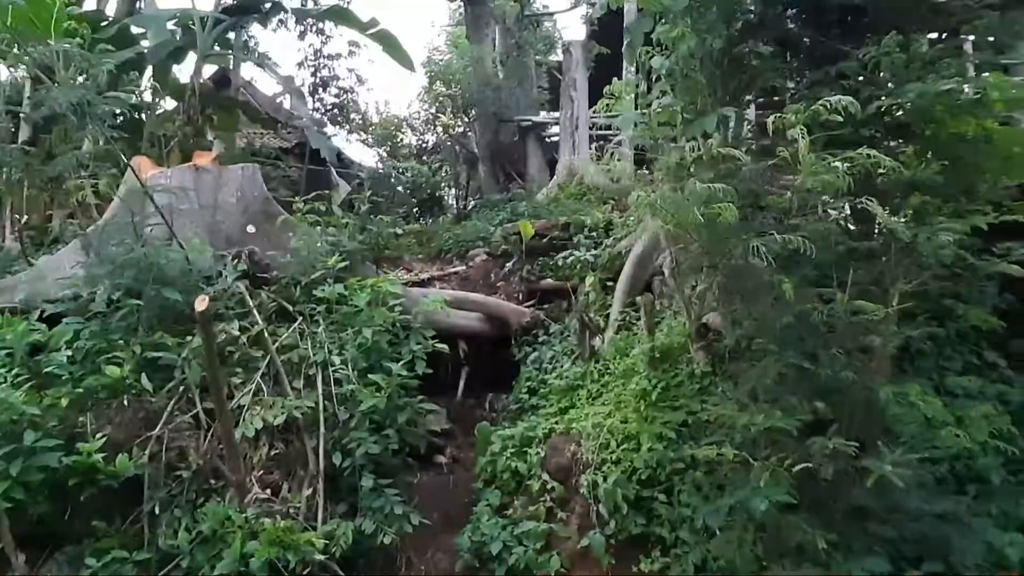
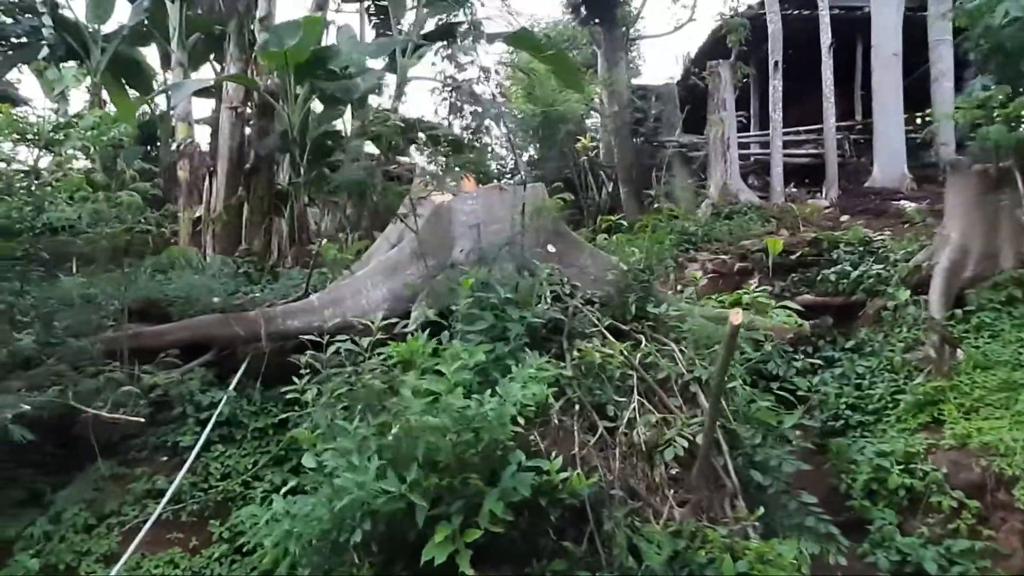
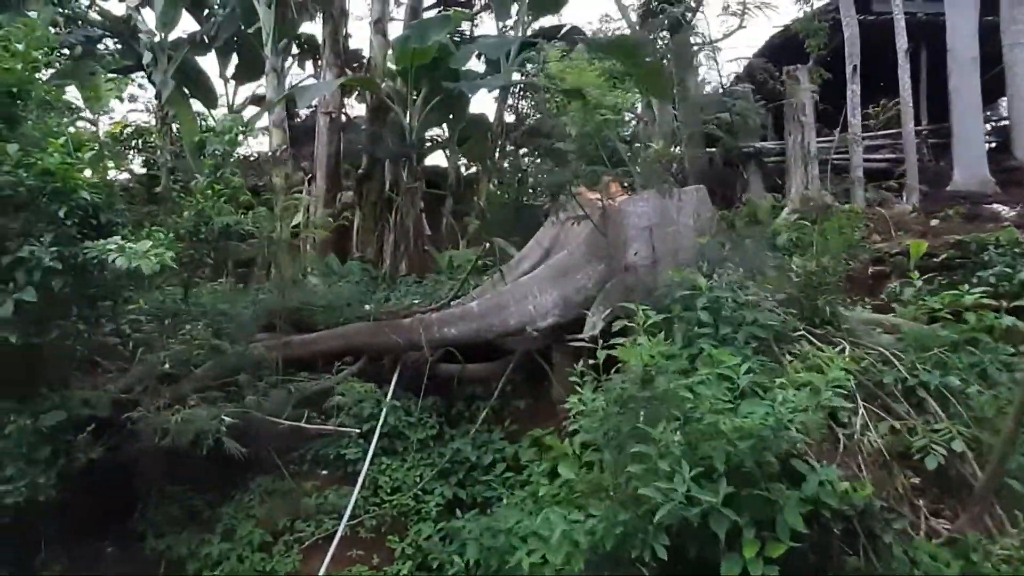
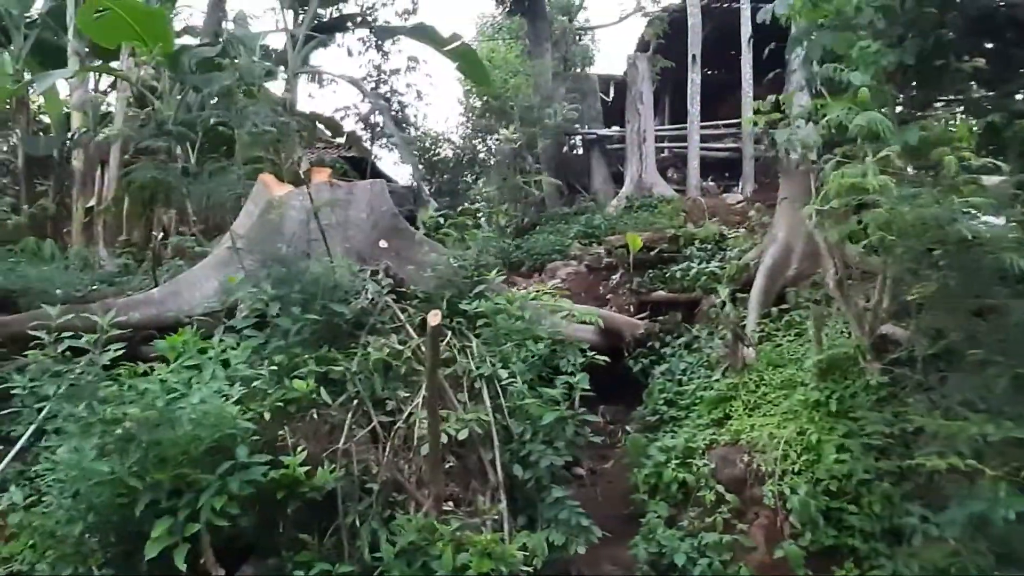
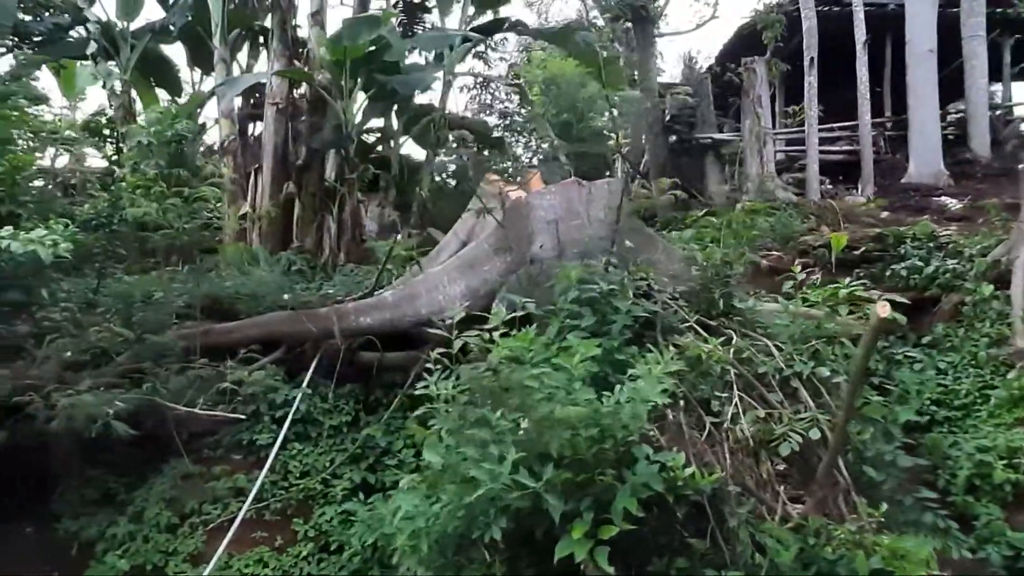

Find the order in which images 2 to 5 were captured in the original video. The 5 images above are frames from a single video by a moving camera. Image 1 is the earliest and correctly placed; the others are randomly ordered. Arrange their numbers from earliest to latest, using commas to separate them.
4, 2, 5, 3
